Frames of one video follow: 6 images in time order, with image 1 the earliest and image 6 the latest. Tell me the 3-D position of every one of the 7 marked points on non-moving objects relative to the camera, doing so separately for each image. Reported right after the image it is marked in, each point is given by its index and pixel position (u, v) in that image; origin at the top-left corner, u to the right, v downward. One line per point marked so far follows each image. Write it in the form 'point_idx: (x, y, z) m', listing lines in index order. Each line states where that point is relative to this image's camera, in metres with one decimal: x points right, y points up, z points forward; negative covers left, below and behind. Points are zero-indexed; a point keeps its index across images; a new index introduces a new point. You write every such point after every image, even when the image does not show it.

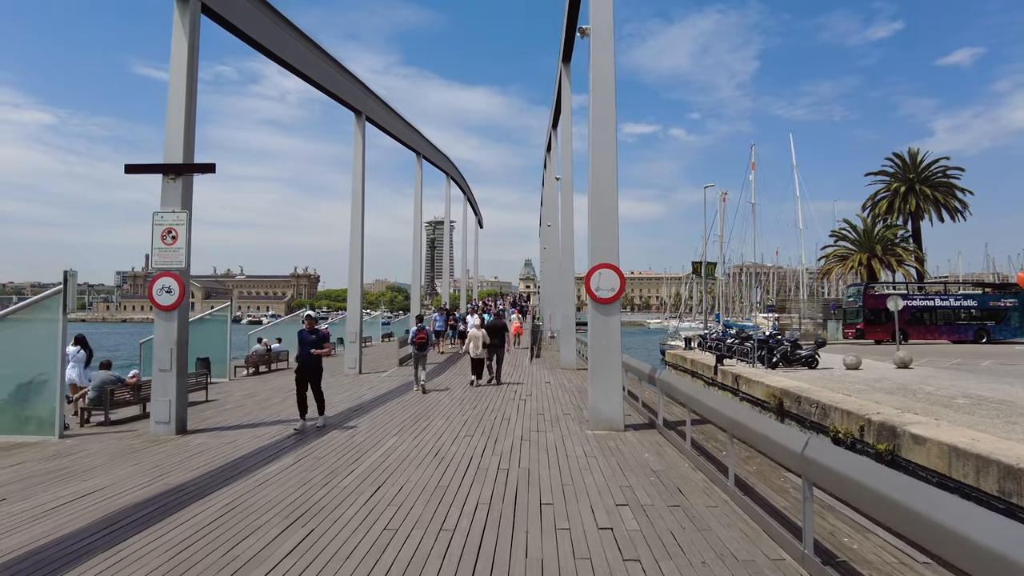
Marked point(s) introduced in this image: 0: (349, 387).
0: (-3.8, -2.3, +14.6) m
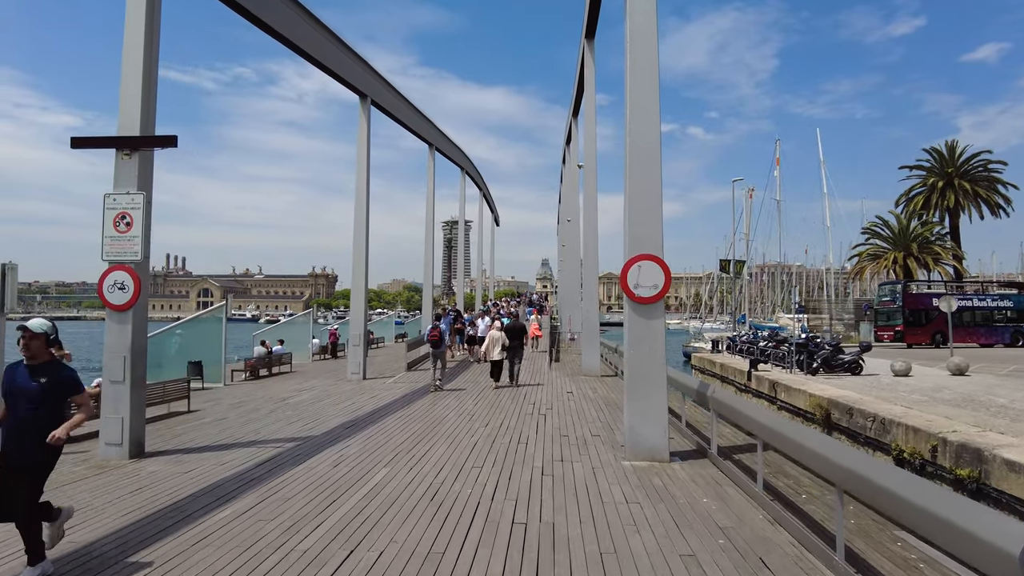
0: (-3.4, -2.3, +13.2) m
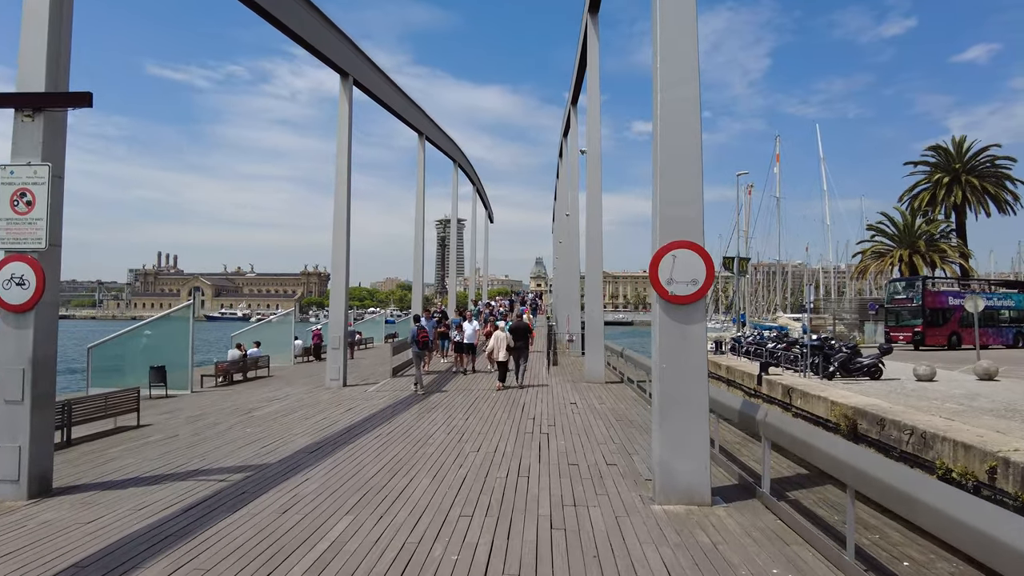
0: (-3.5, -2.2, +11.7) m
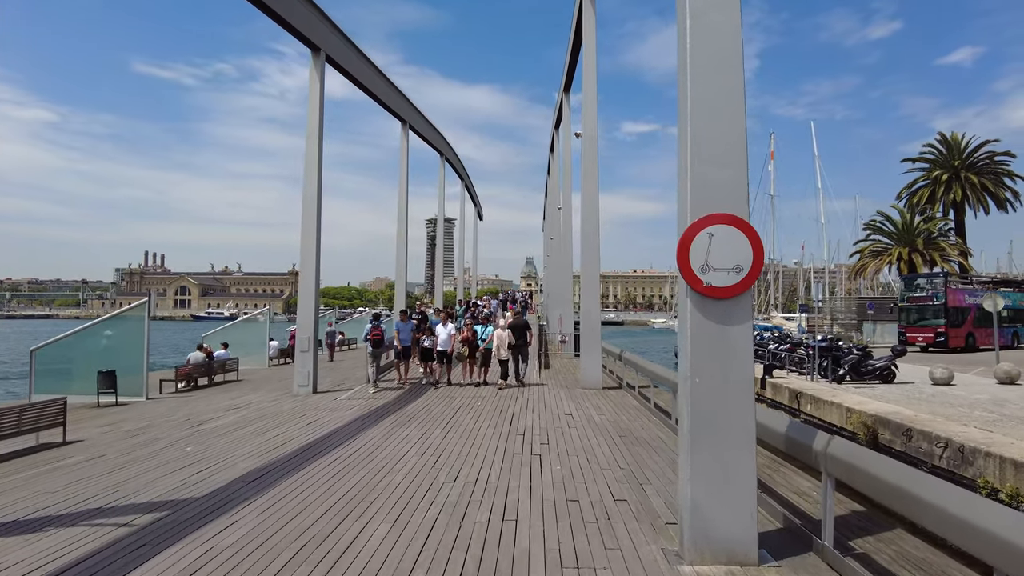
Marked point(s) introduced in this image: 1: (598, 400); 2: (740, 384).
0: (-3.7, -2.1, +10.3) m
1: (+1.5, -2.0, +11.3) m
2: (+1.4, -0.6, +4.0) m
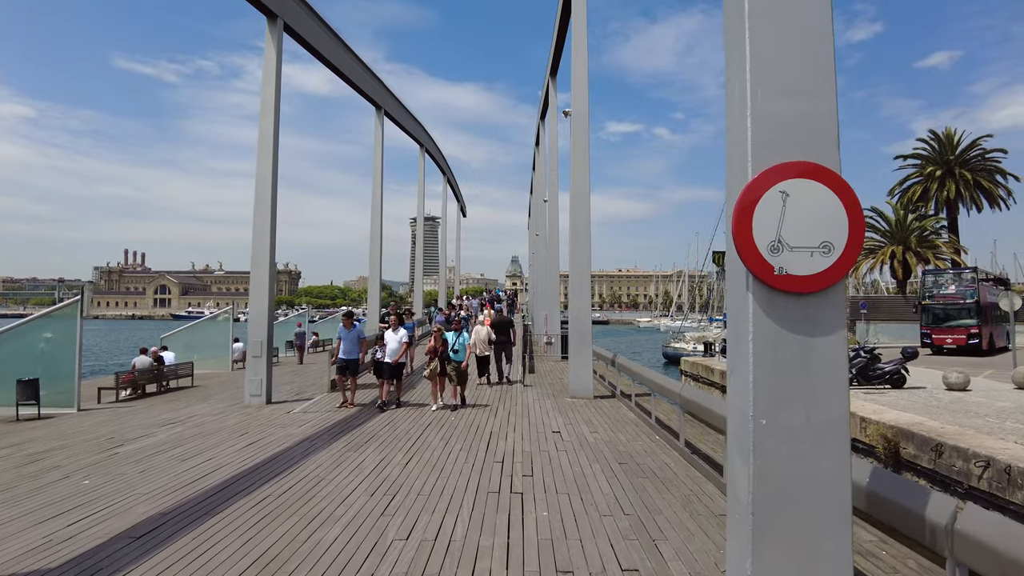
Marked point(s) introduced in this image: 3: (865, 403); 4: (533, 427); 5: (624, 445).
0: (-4.0, -2.1, +8.7) m
1: (+1.2, -1.9, +9.9) m
2: (+1.3, -0.6, +2.6) m
3: (+8.0, -2.6, +14.4) m
4: (+0.3, -1.9, +8.6) m
5: (+1.4, -1.9, +7.6) m
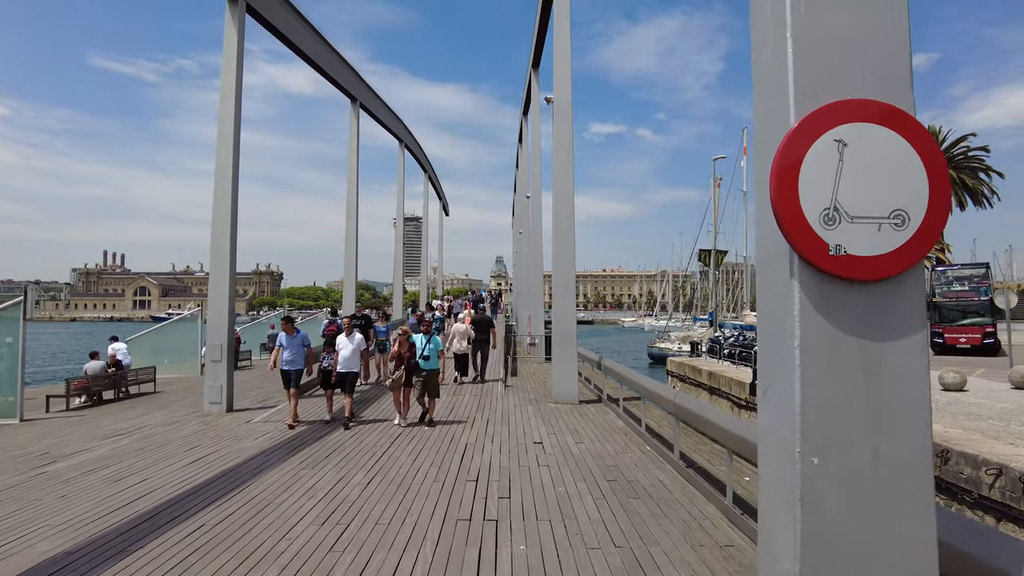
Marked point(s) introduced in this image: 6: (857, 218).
0: (-4.3, -2.0, +7.9) m
1: (+0.9, -1.9, +9.2) m
2: (+1.1, -0.5, +1.8) m
3: (+7.6, -2.5, +13.8) m
4: (0.0, -1.9, +7.9) m
5: (+1.1, -1.8, +6.9) m
6: (+1.0, +0.2, +1.9) m
